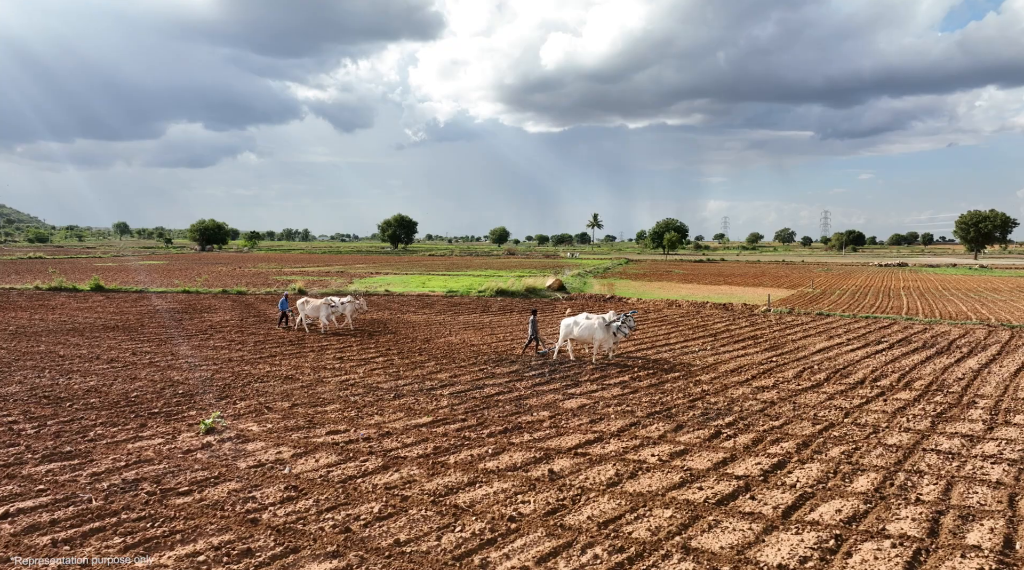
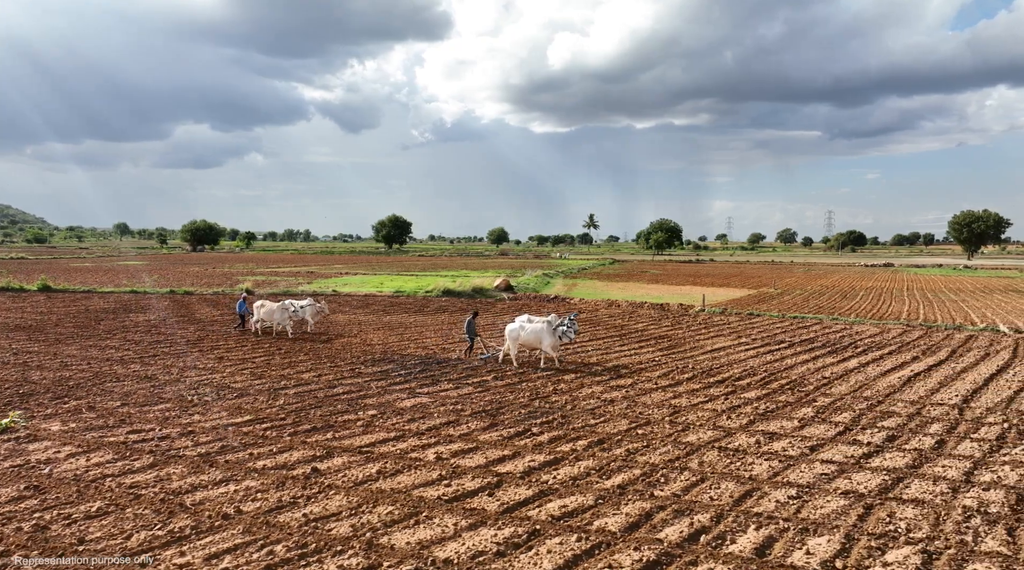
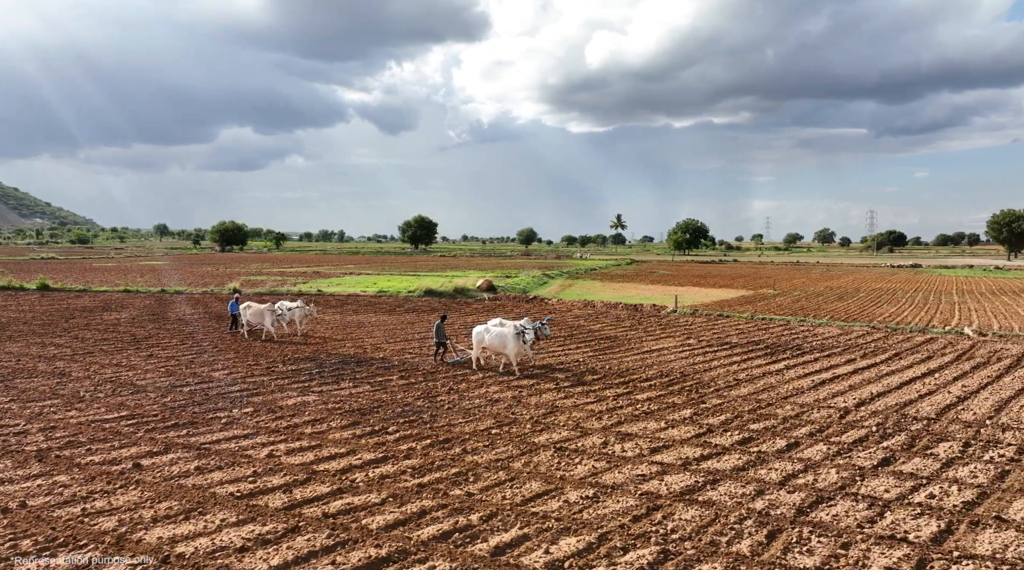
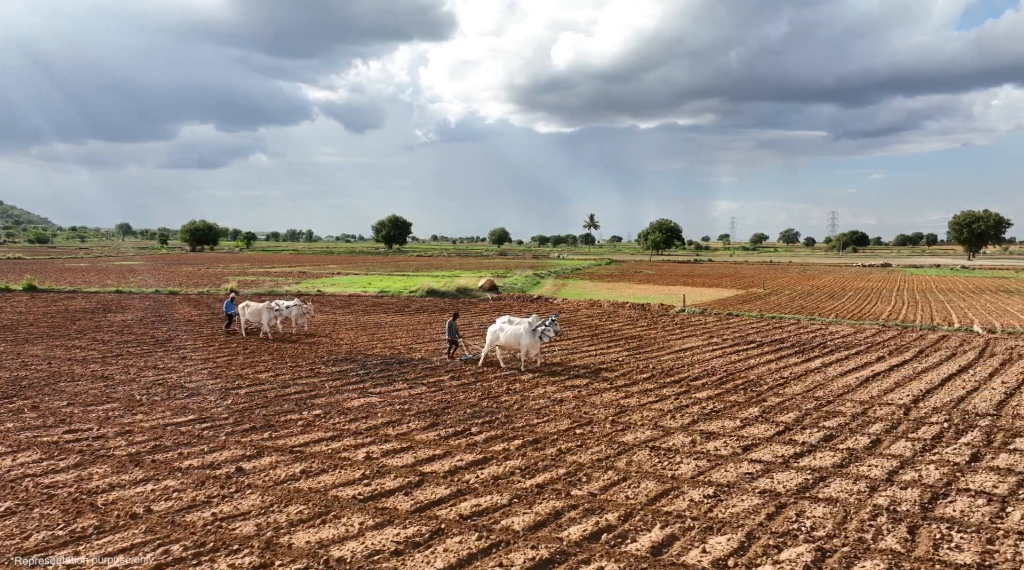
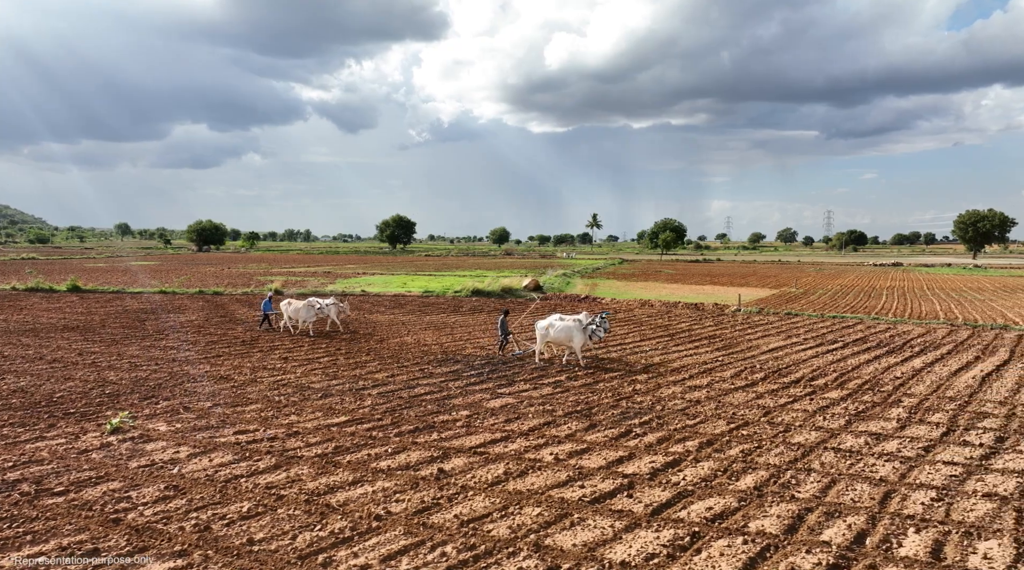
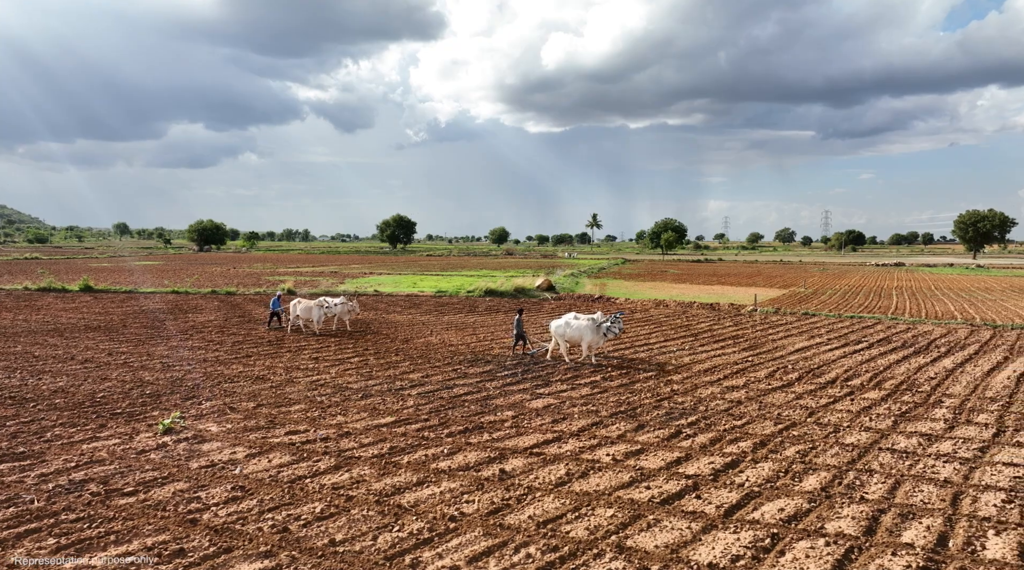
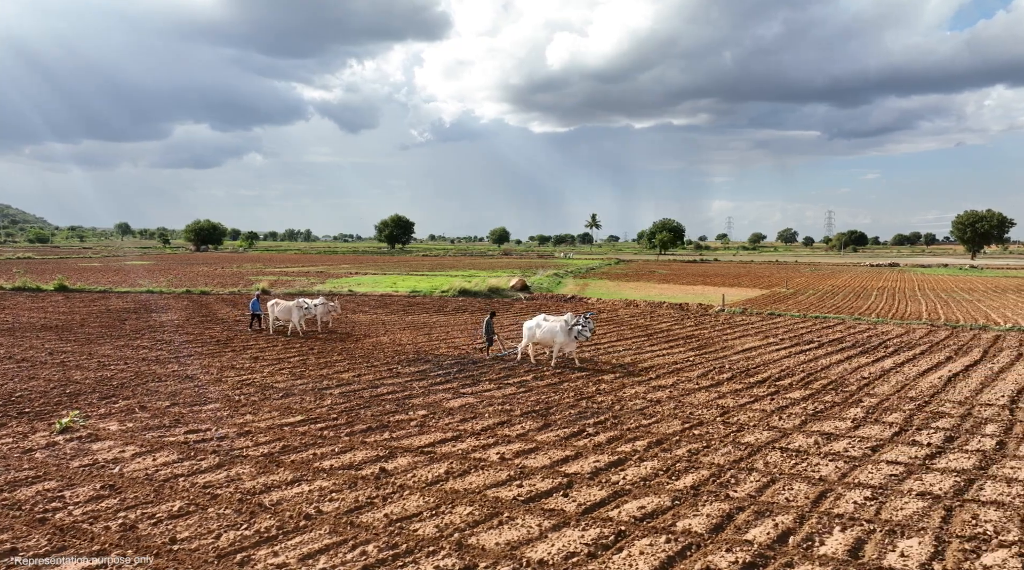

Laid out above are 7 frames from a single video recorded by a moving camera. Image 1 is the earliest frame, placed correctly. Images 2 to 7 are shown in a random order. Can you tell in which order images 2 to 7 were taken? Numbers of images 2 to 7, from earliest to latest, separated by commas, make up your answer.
6, 5, 7, 2, 4, 3
